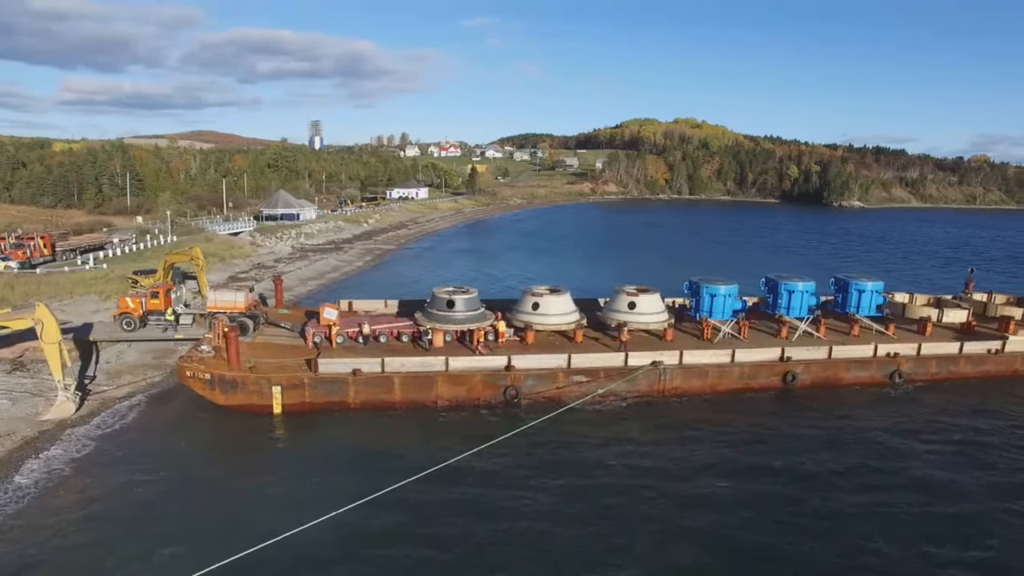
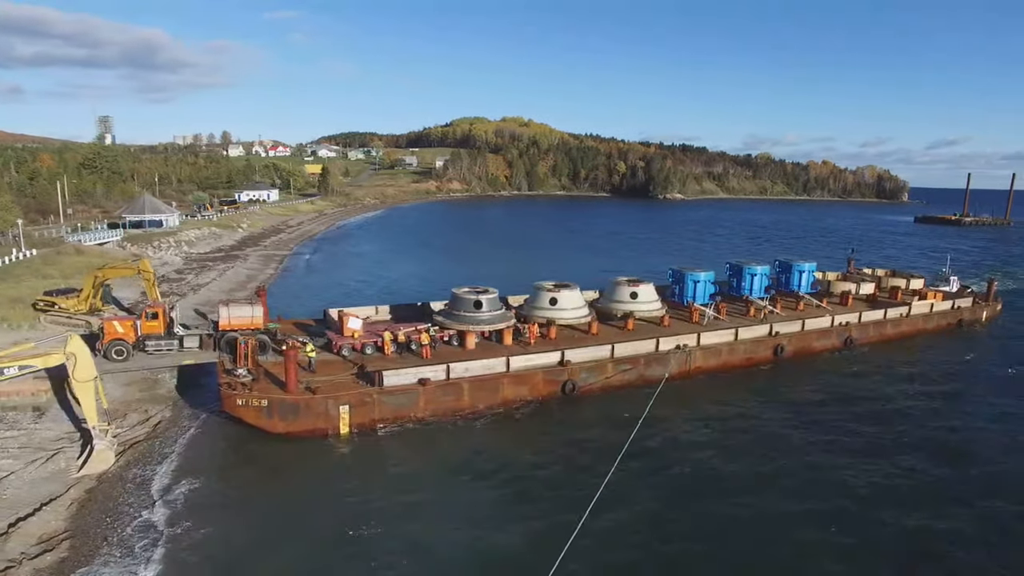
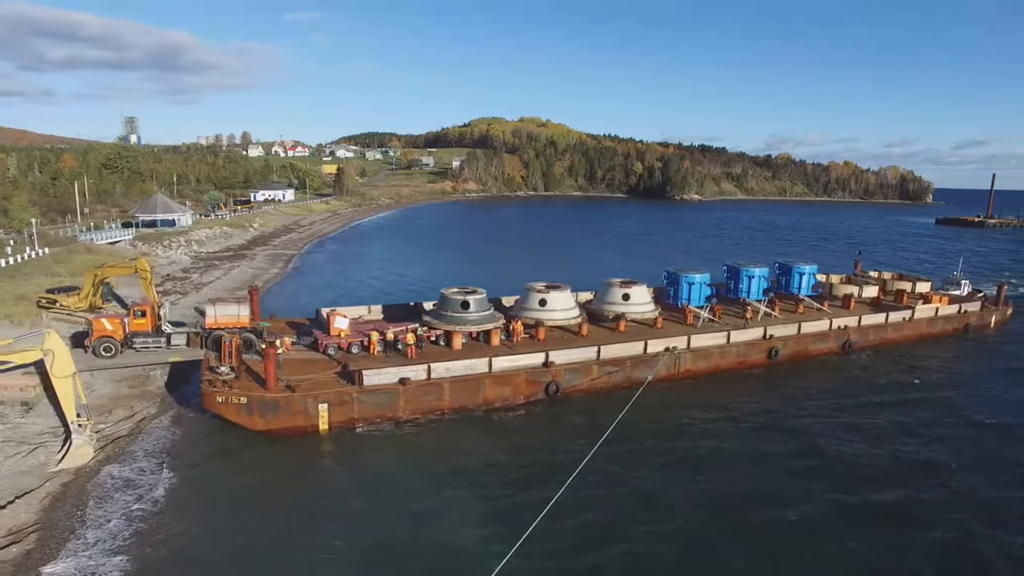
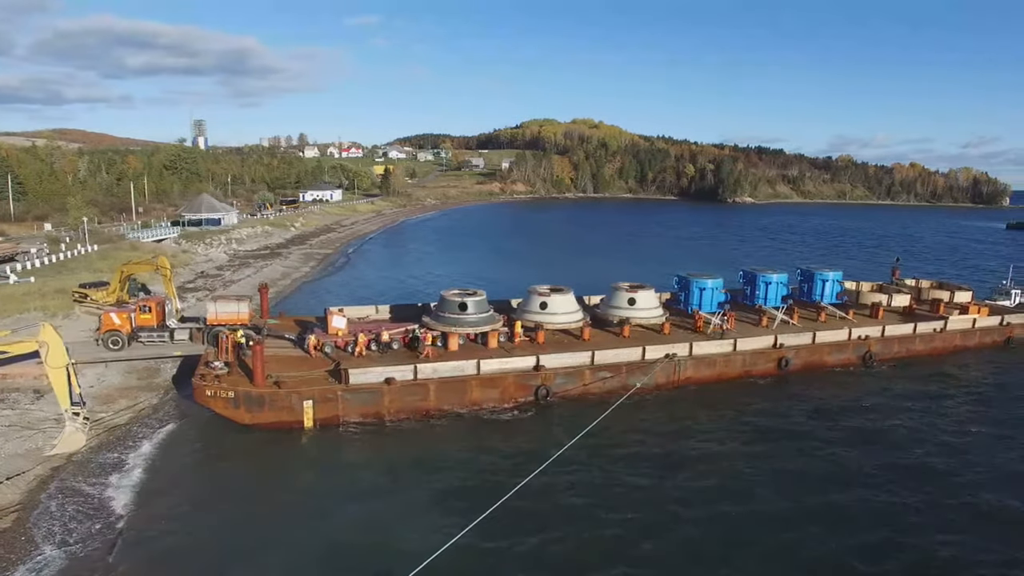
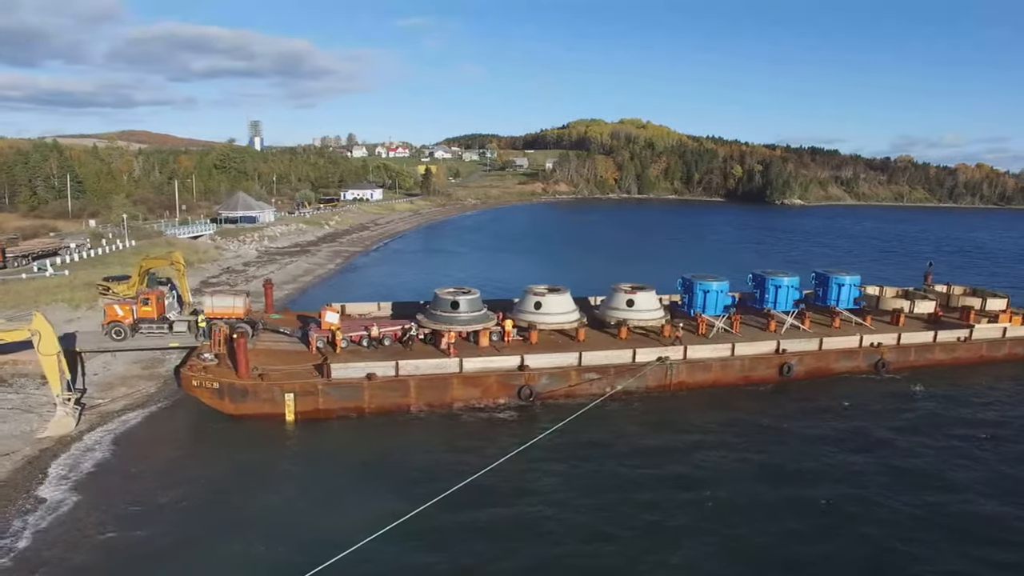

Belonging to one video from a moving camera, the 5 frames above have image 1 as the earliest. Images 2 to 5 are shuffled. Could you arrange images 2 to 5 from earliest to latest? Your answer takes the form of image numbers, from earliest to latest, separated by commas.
5, 4, 3, 2
